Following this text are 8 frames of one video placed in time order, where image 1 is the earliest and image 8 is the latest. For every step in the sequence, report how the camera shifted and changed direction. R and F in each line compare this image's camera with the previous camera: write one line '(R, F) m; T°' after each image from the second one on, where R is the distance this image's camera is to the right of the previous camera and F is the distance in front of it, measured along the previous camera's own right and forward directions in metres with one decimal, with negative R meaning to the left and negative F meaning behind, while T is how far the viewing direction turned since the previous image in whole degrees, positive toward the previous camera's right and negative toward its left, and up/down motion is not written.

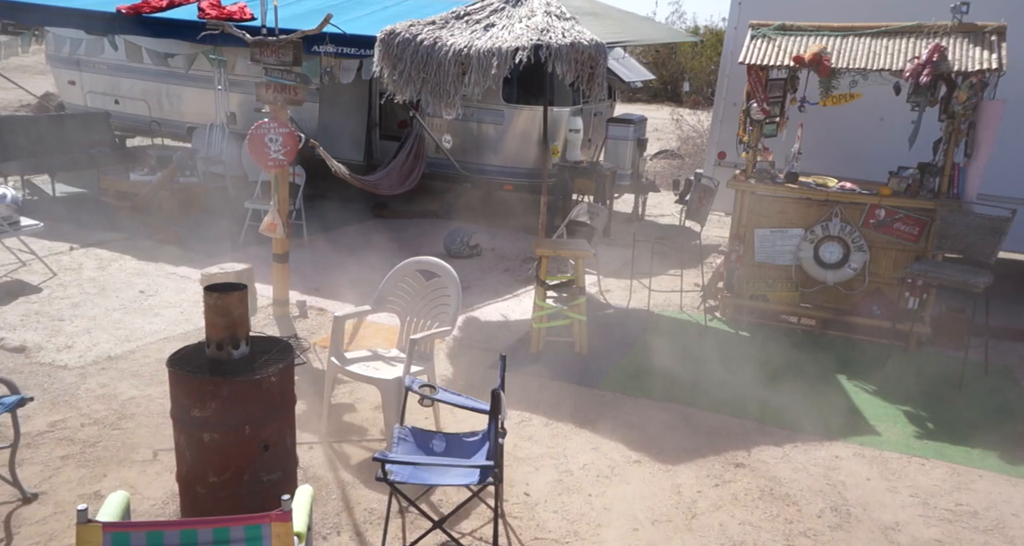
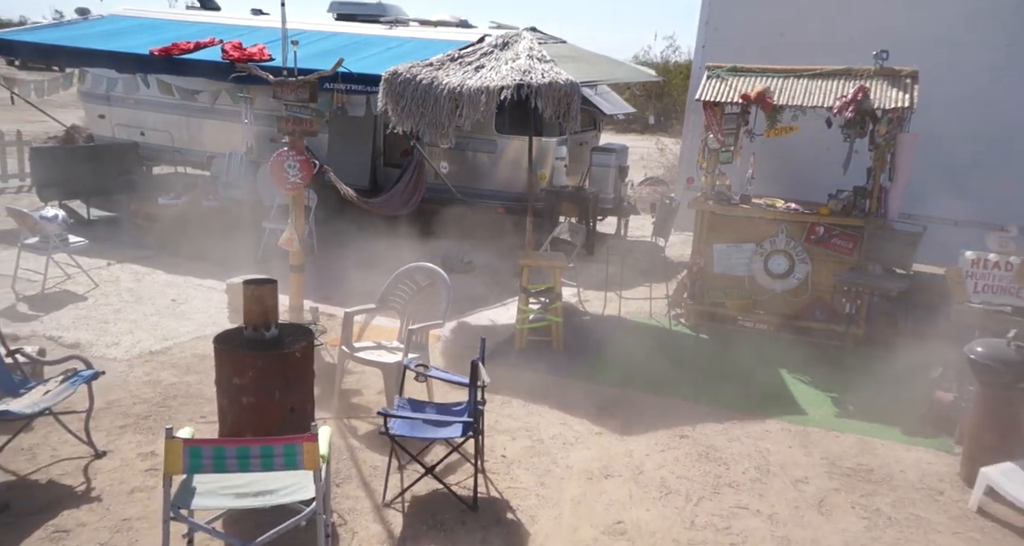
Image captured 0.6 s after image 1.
(+0.1, -0.8) m; 0°
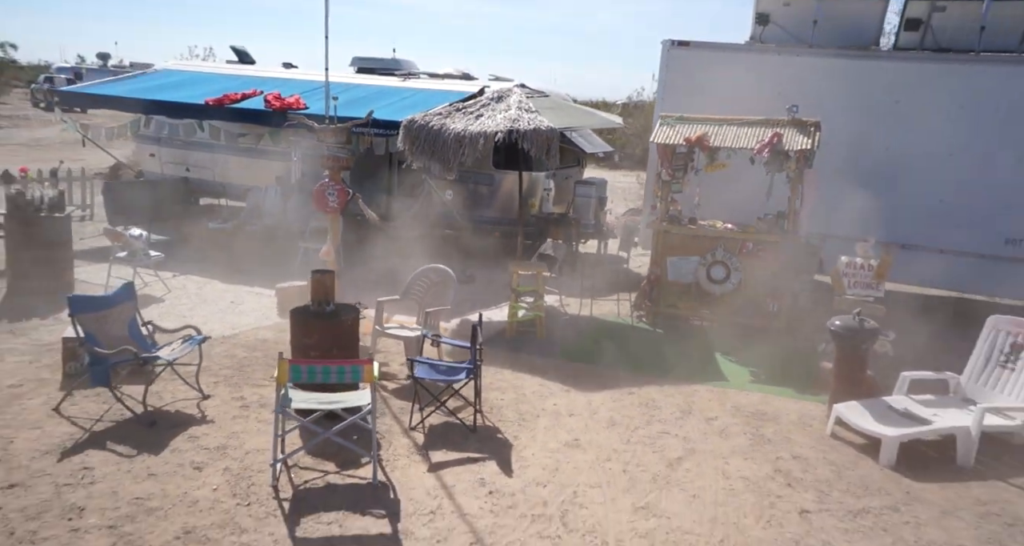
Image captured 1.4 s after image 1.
(+0.1, -1.6) m; 0°
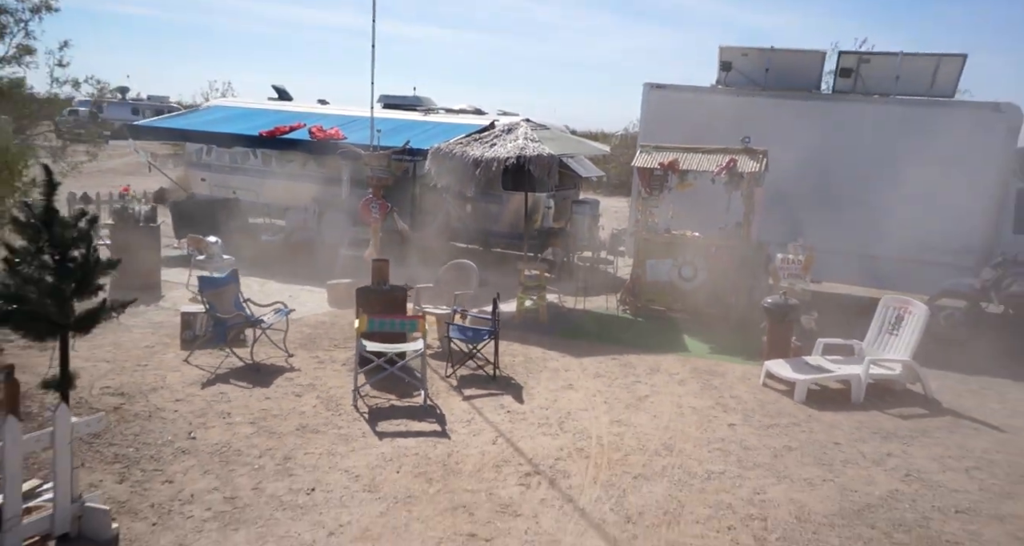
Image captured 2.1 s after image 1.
(-0.1, -1.8) m; 0°
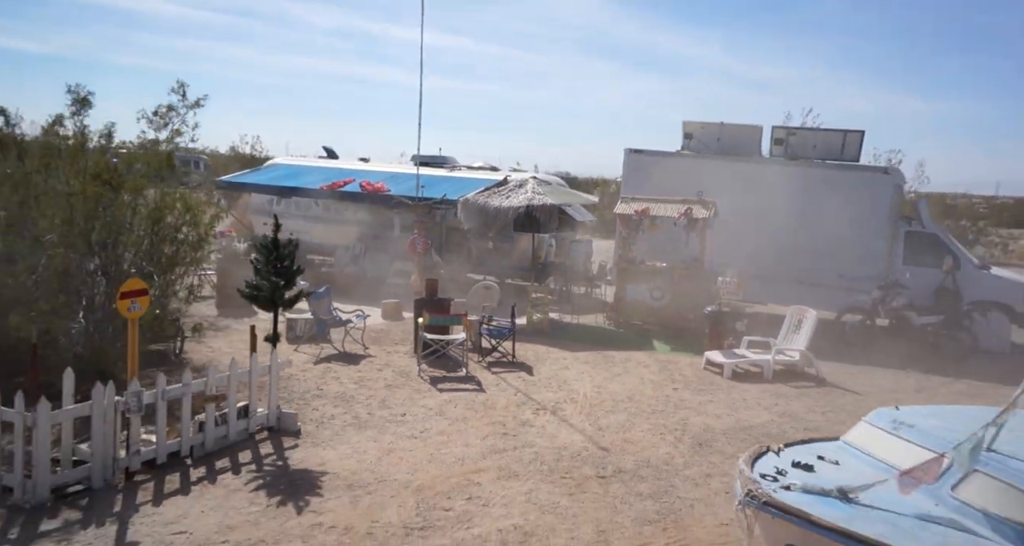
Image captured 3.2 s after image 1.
(-0.1, -2.8) m; 0°
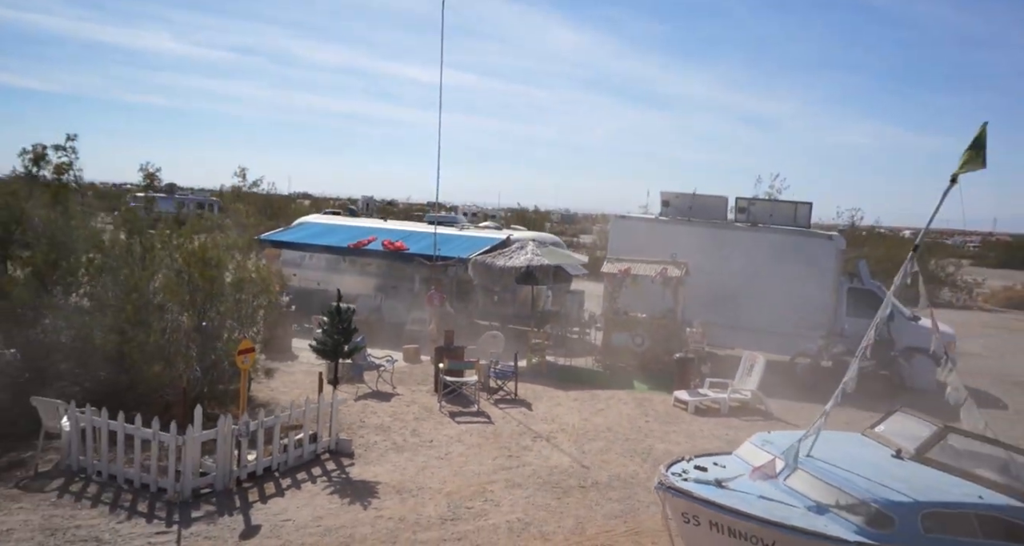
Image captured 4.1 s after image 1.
(0.0, -2.1) m; 0°
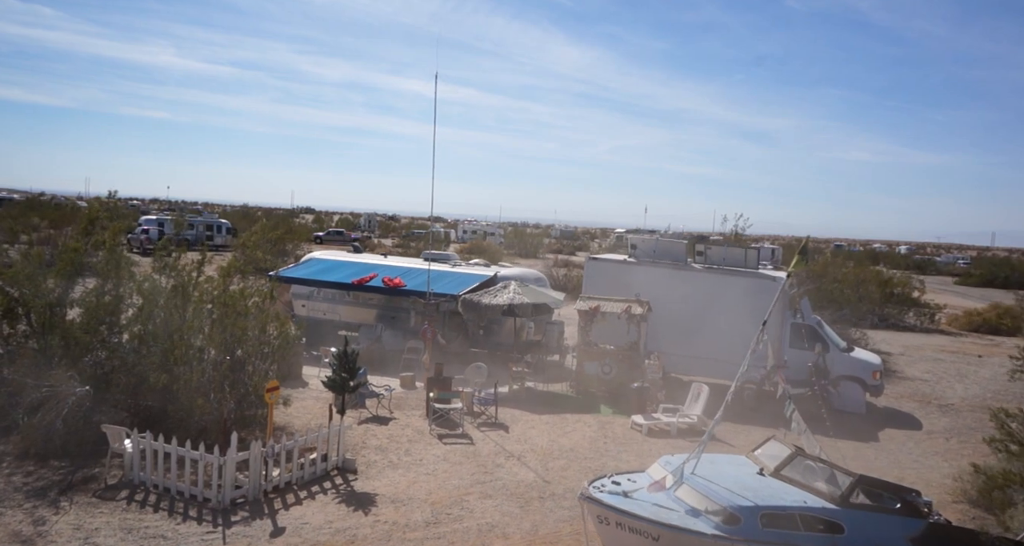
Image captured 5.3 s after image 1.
(+0.4, -1.9) m; 0°
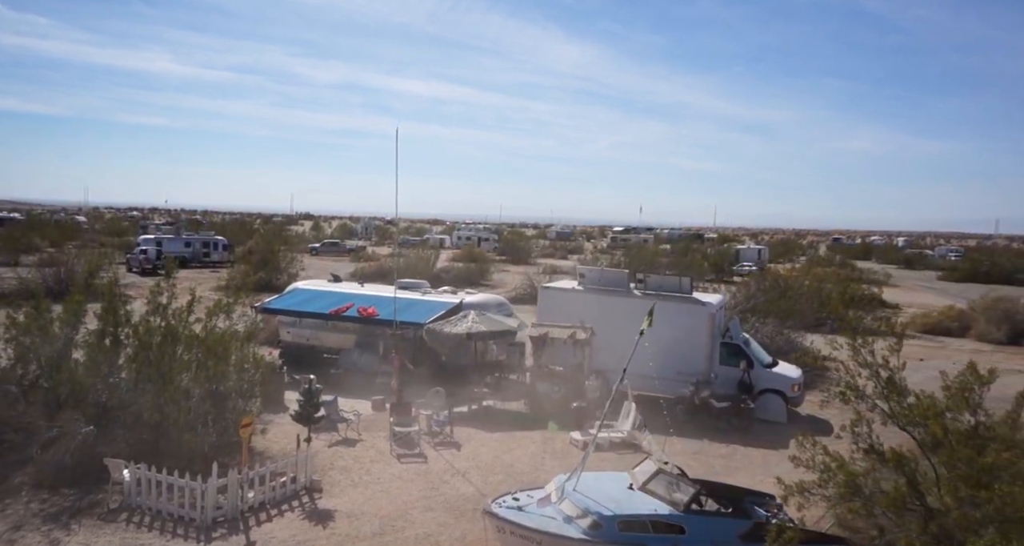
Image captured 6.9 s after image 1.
(+1.2, -1.8) m; 0°
